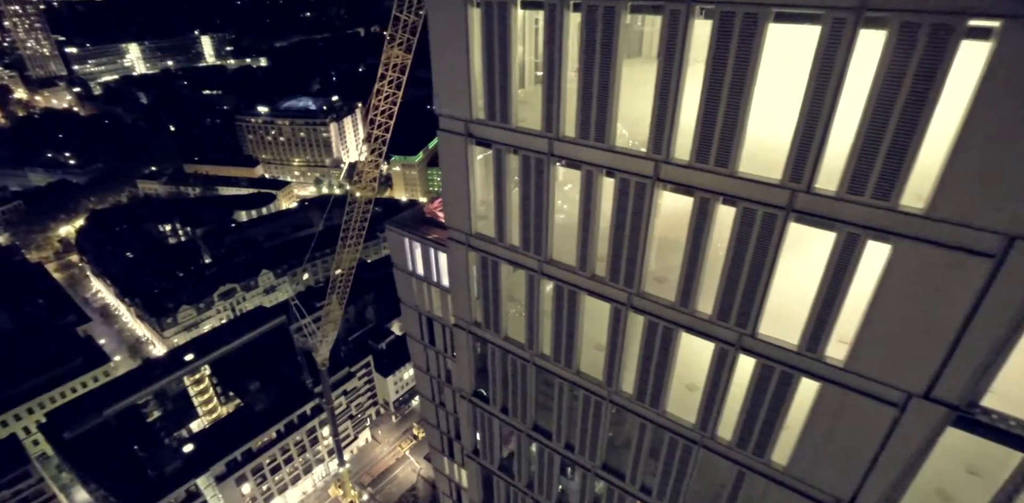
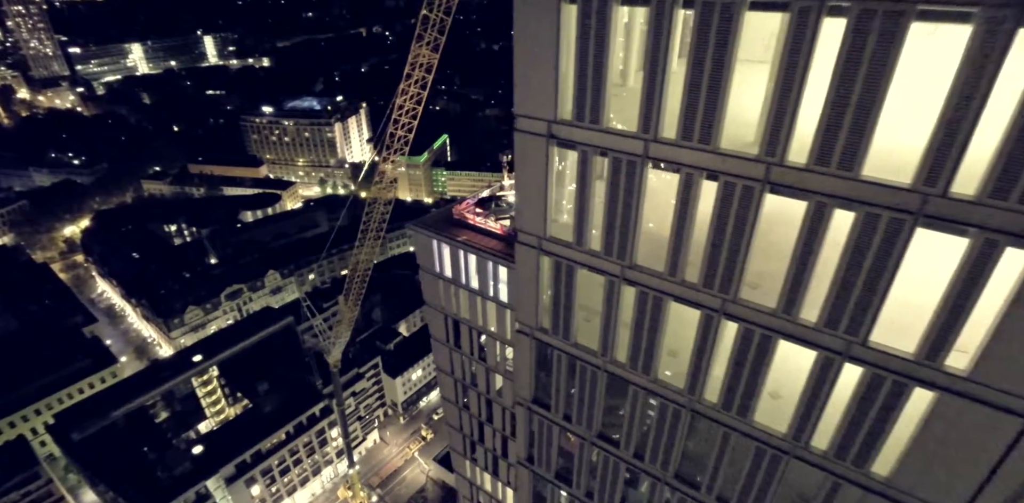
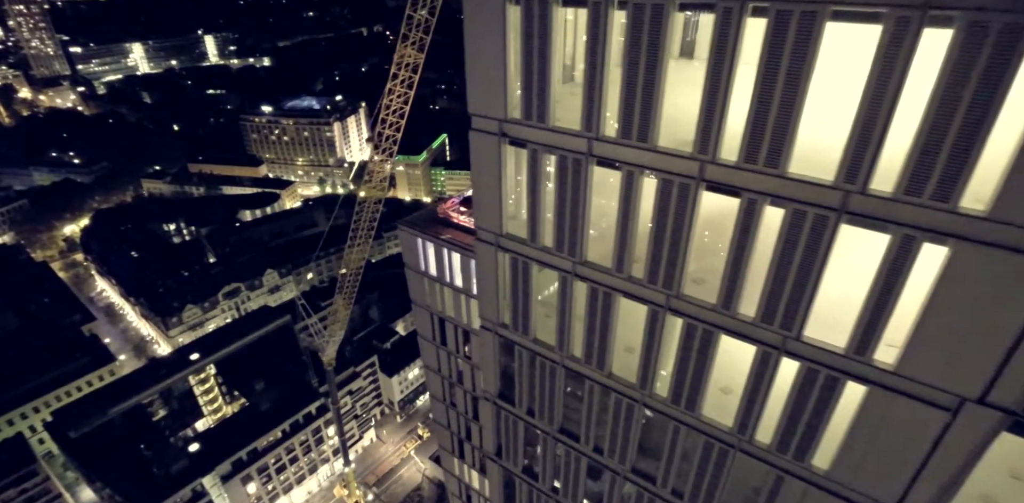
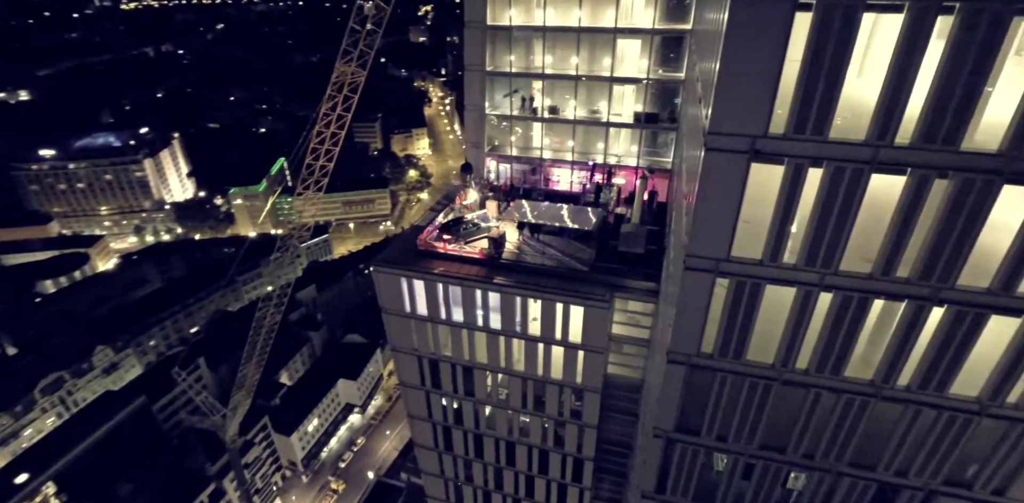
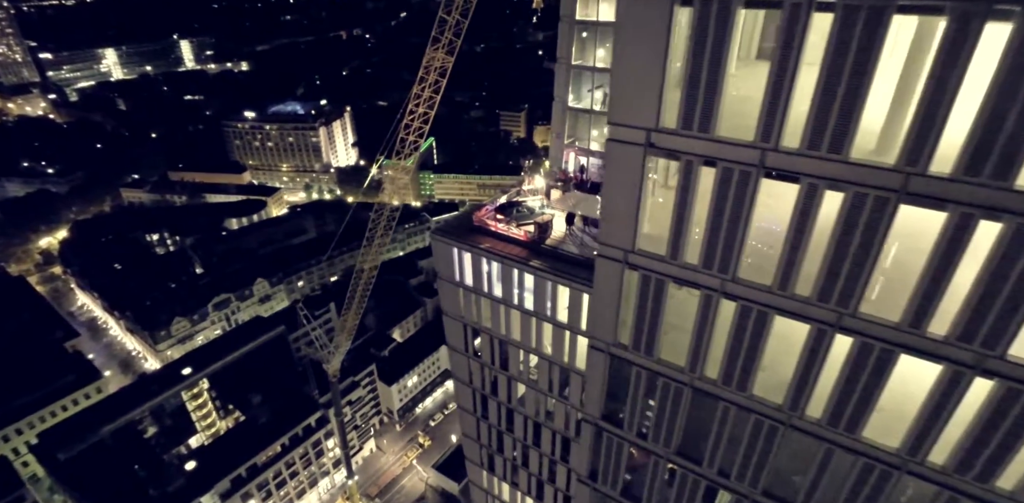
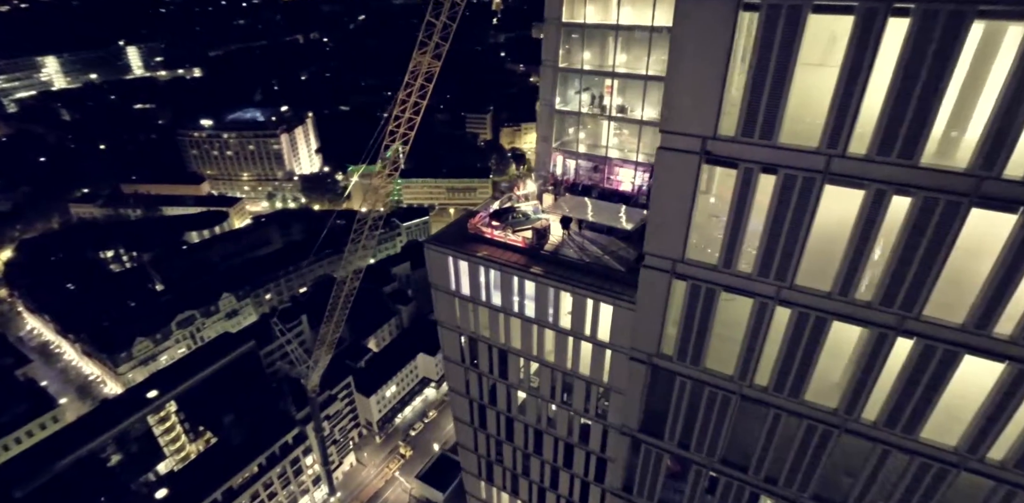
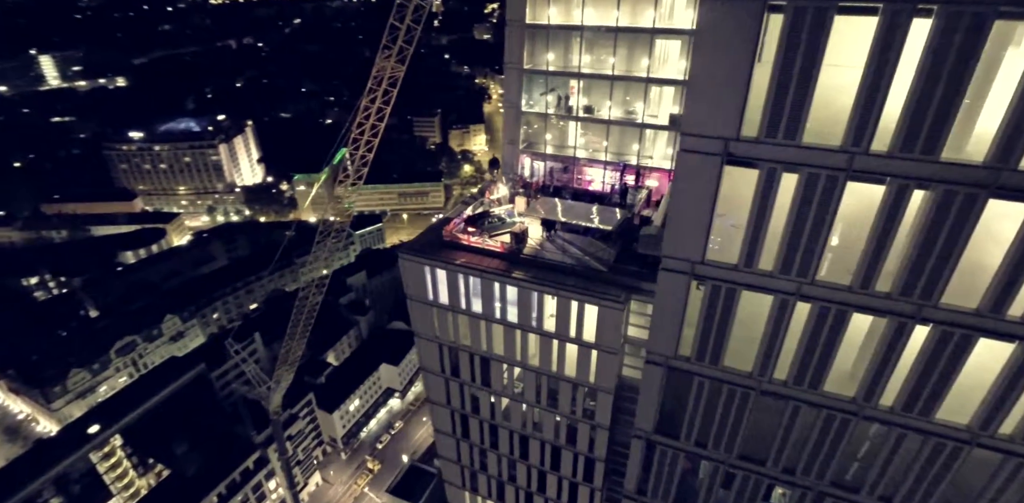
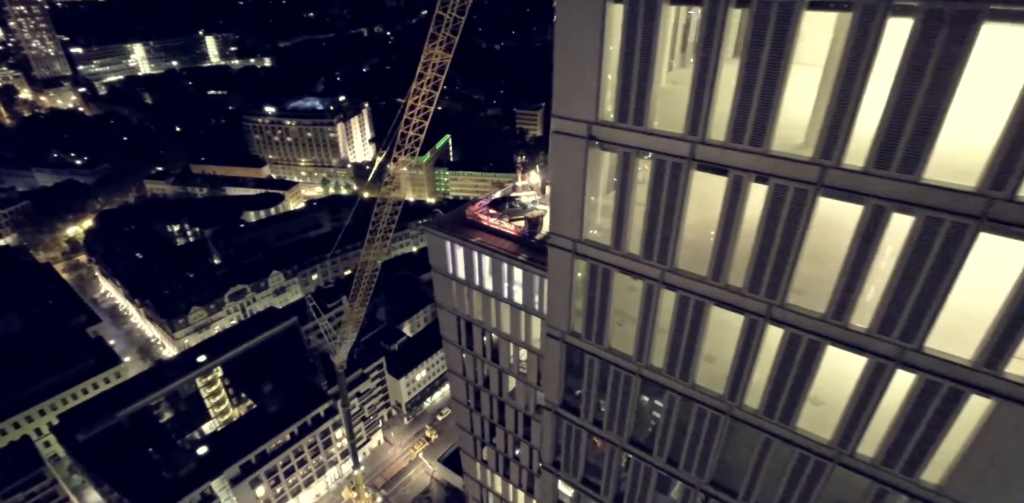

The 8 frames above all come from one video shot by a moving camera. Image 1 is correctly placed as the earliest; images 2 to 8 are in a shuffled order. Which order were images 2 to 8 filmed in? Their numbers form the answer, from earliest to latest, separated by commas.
3, 2, 8, 5, 6, 7, 4
